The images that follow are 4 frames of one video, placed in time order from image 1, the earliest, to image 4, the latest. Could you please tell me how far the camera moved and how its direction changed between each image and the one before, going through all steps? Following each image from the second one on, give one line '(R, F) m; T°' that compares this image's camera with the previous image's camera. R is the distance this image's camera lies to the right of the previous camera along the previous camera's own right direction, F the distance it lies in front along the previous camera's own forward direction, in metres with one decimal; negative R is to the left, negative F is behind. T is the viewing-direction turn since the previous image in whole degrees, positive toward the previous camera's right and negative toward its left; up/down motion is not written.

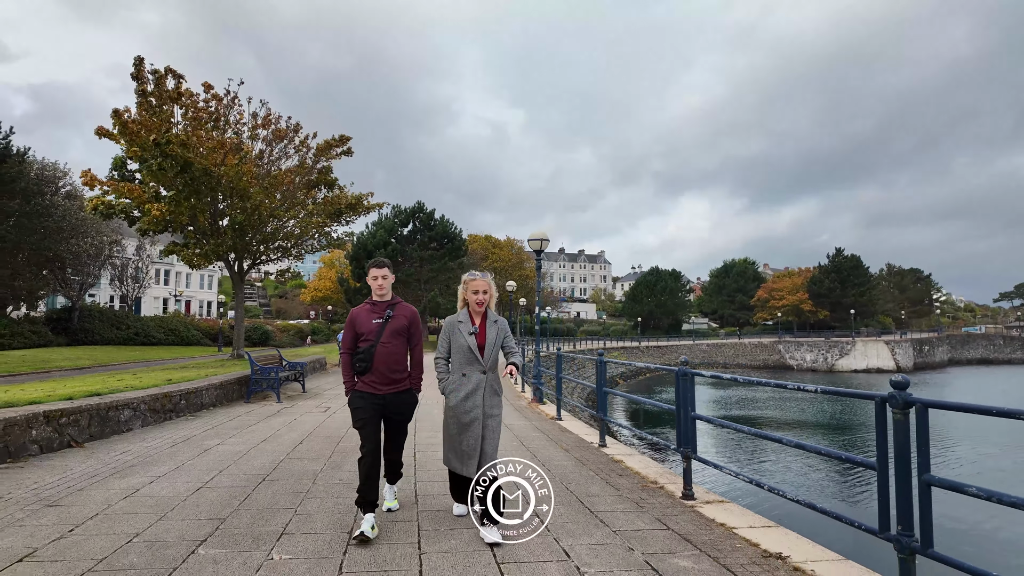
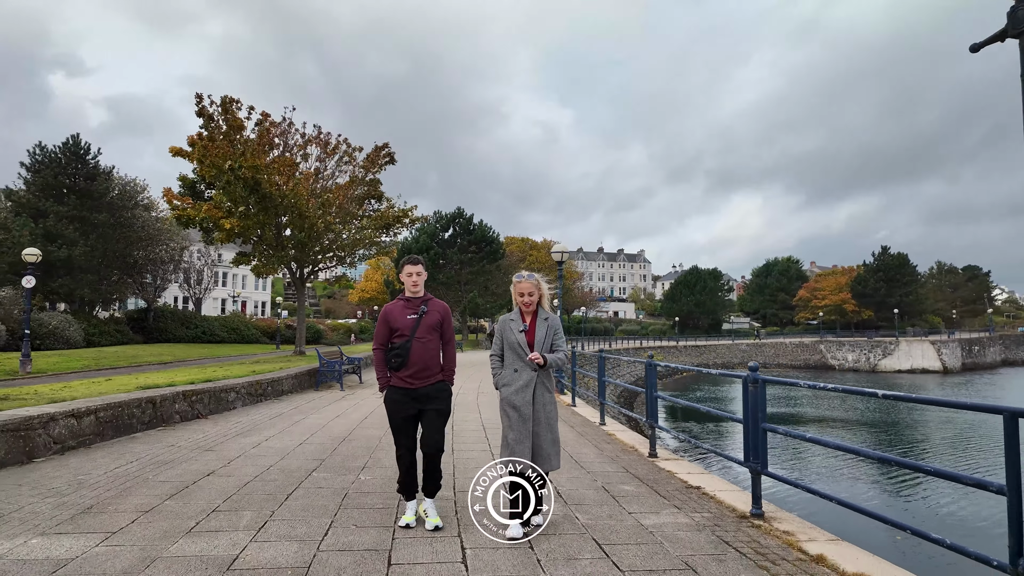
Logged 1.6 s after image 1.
(+0.3, -1.7) m; -4°
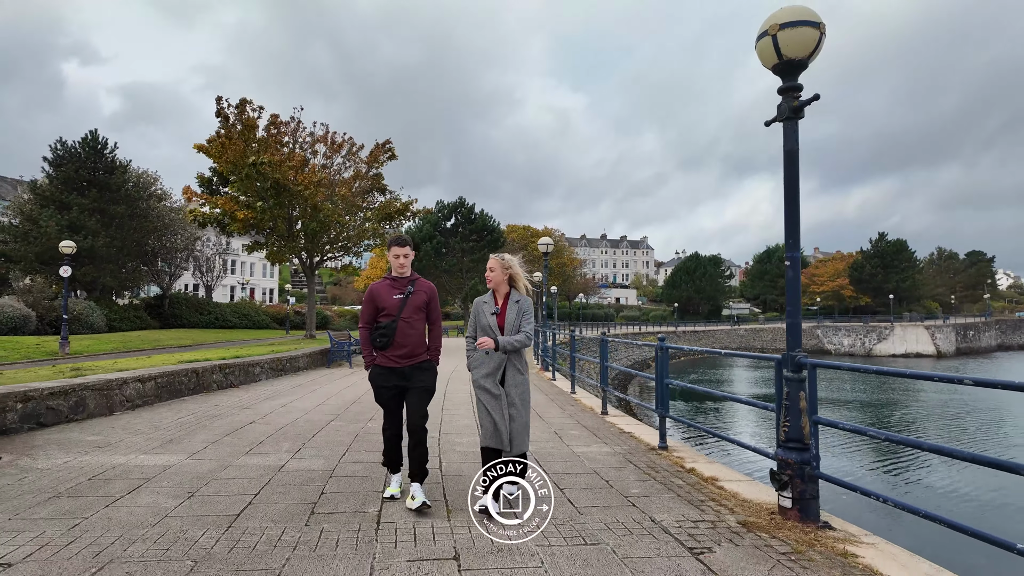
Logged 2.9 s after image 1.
(+0.4, -1.4) m; -1°
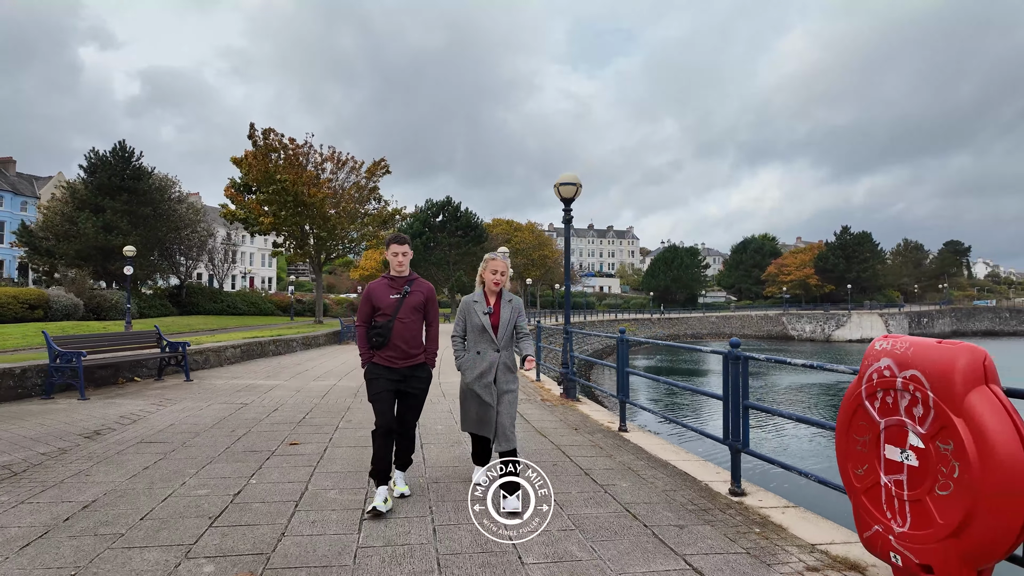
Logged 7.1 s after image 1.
(+0.9, -4.7) m; +1°
